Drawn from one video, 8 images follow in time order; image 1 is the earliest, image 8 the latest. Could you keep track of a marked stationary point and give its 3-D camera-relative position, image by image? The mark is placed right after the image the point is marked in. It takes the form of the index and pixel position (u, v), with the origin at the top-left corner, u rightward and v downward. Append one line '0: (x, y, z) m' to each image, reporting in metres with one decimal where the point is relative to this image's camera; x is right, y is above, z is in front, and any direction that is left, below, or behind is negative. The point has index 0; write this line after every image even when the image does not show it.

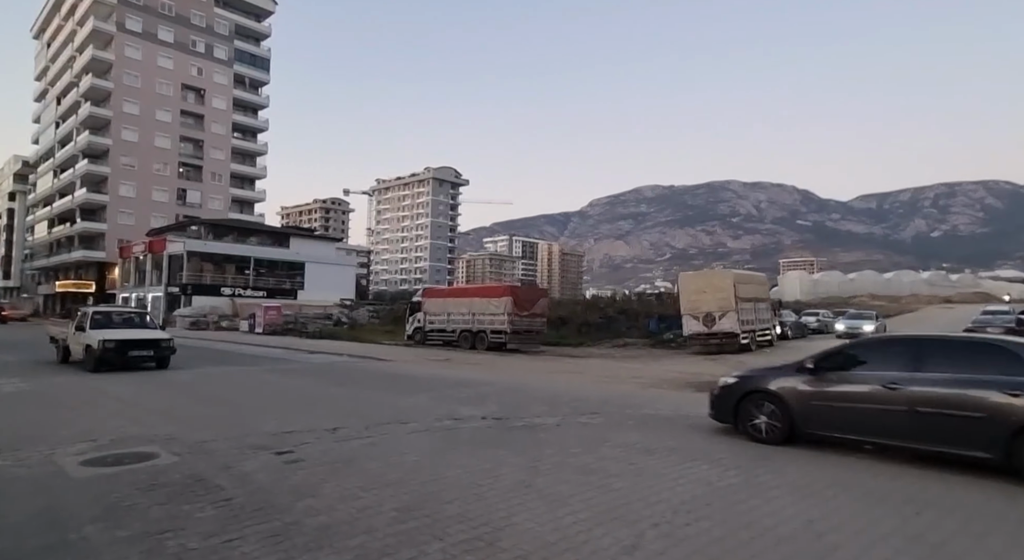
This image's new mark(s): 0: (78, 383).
0: (-10.2, -2.4, +13.5) m
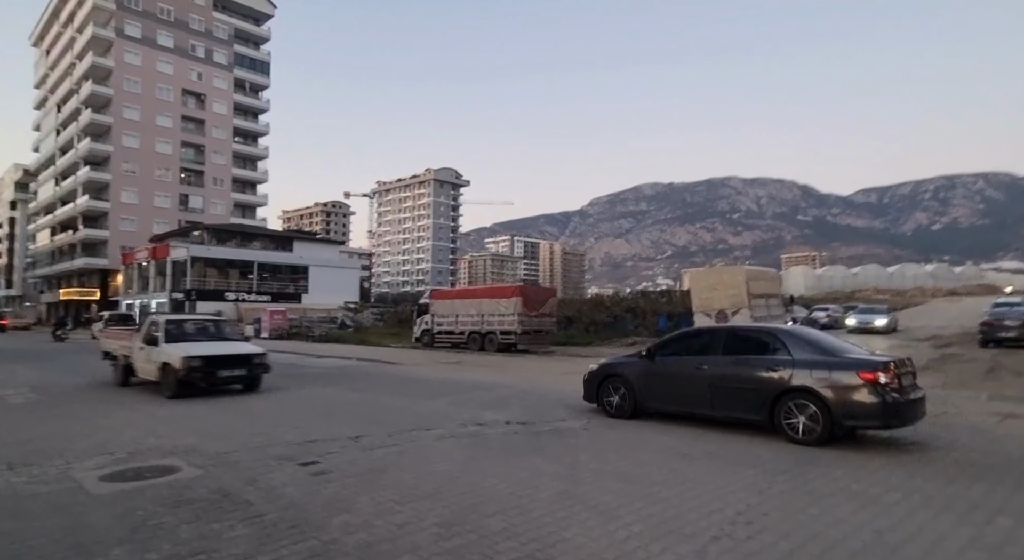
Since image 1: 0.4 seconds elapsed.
0: (-9.8, -2.6, +13.2) m
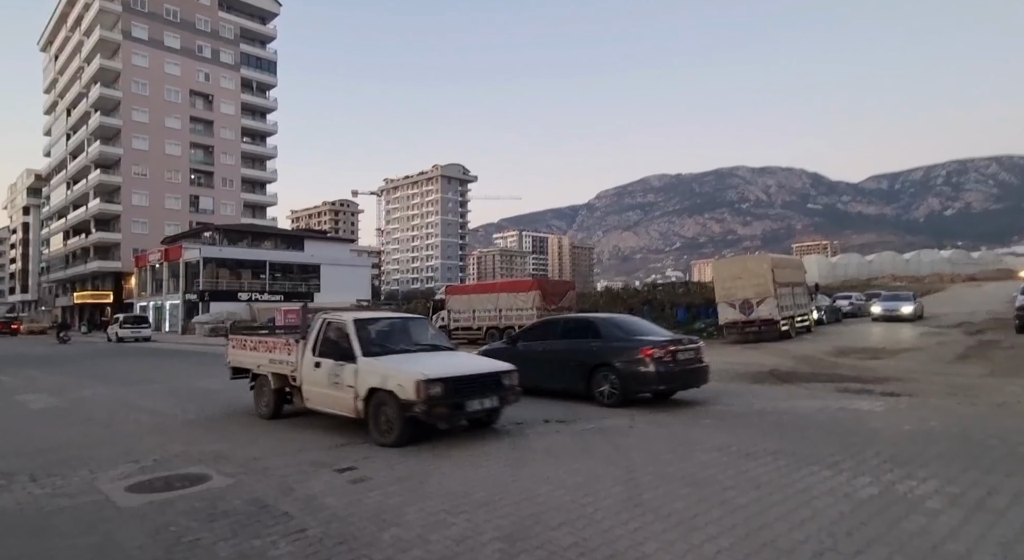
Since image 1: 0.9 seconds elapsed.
0: (-9.1, -2.6, +13.0) m
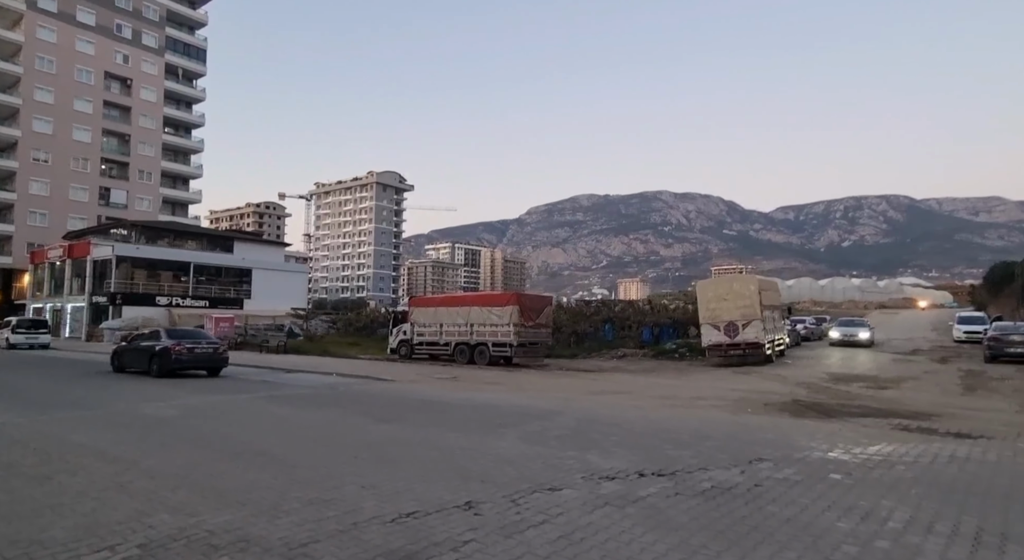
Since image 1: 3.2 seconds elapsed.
0: (-8.5, -2.6, +10.0) m
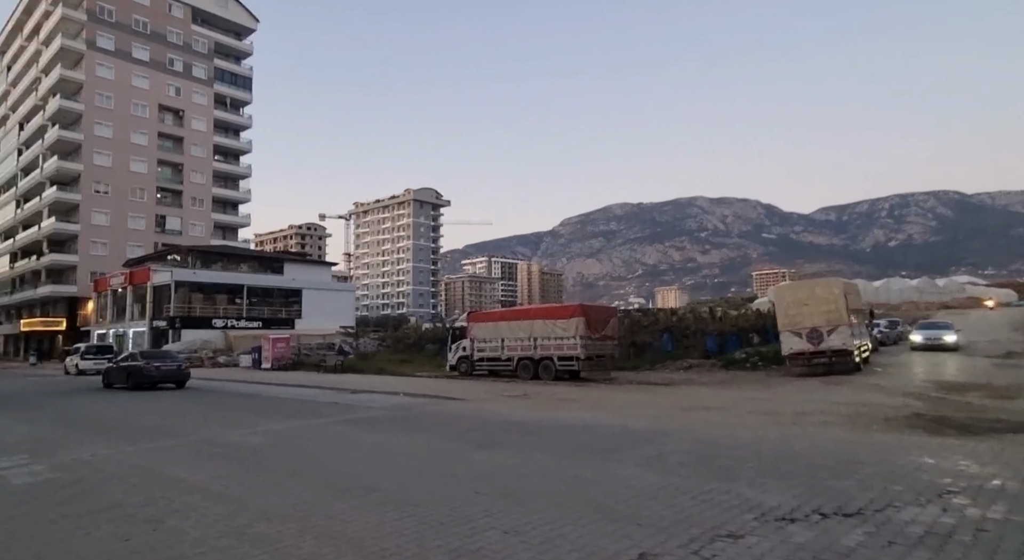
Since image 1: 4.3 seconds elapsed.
0: (-6.6, -3.1, +9.7) m
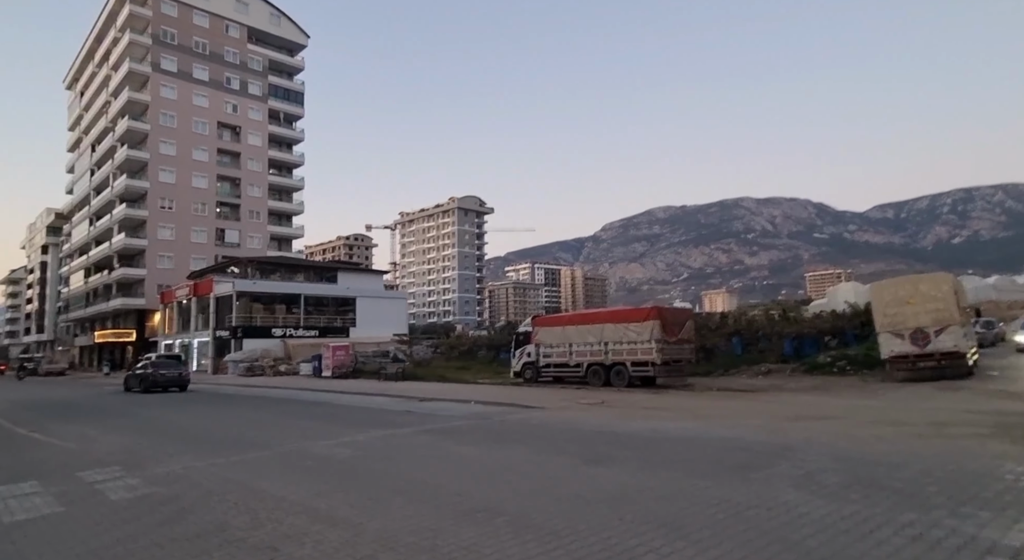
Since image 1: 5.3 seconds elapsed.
0: (-4.8, -3.1, +9.2) m
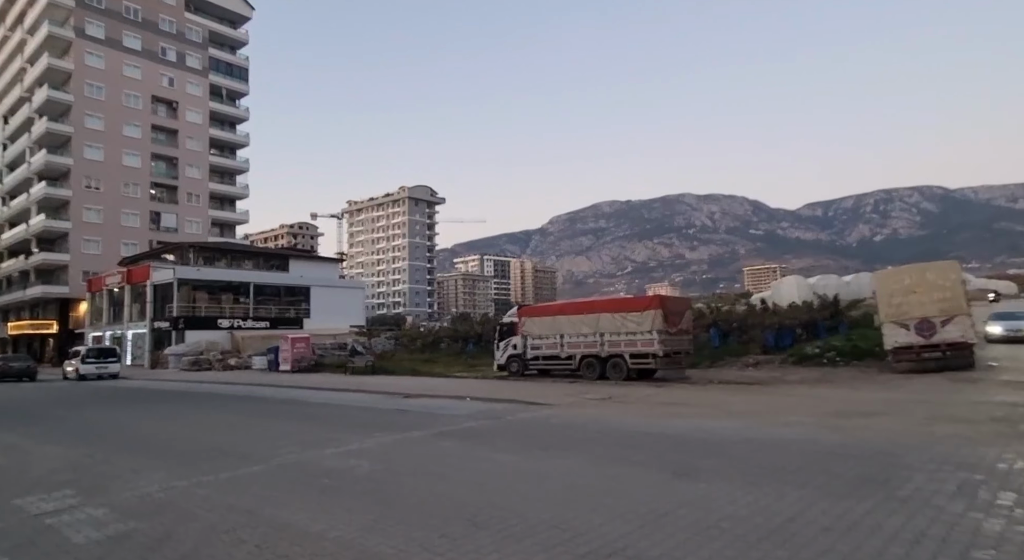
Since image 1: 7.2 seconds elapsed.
0: (-3.8, -2.8, +7.1) m
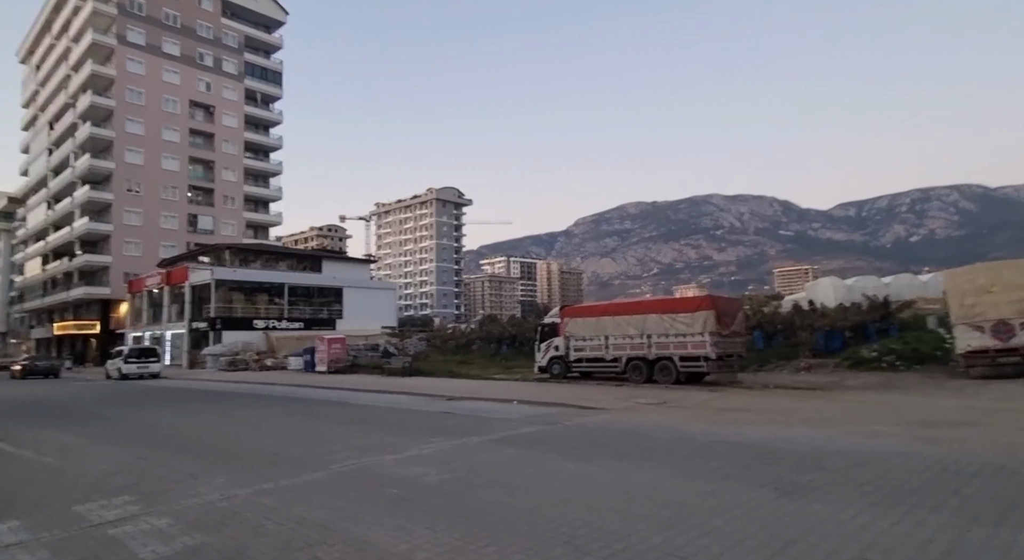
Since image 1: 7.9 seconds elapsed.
0: (-2.8, -2.7, +6.6) m
